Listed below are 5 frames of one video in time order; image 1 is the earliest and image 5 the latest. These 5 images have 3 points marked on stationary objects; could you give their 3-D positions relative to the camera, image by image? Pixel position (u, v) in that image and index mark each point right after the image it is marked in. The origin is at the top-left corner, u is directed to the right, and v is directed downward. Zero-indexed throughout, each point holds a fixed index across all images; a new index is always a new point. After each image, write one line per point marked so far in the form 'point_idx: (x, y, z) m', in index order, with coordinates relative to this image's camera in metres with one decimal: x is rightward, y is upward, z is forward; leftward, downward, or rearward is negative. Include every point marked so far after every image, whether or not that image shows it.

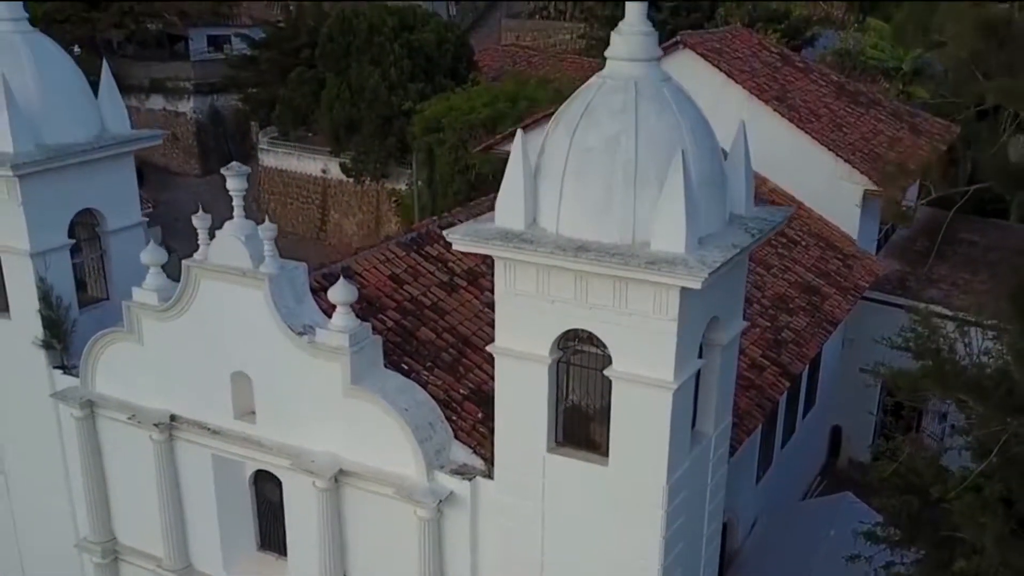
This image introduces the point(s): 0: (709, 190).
0: (+1.0, +0.5, +5.5) m
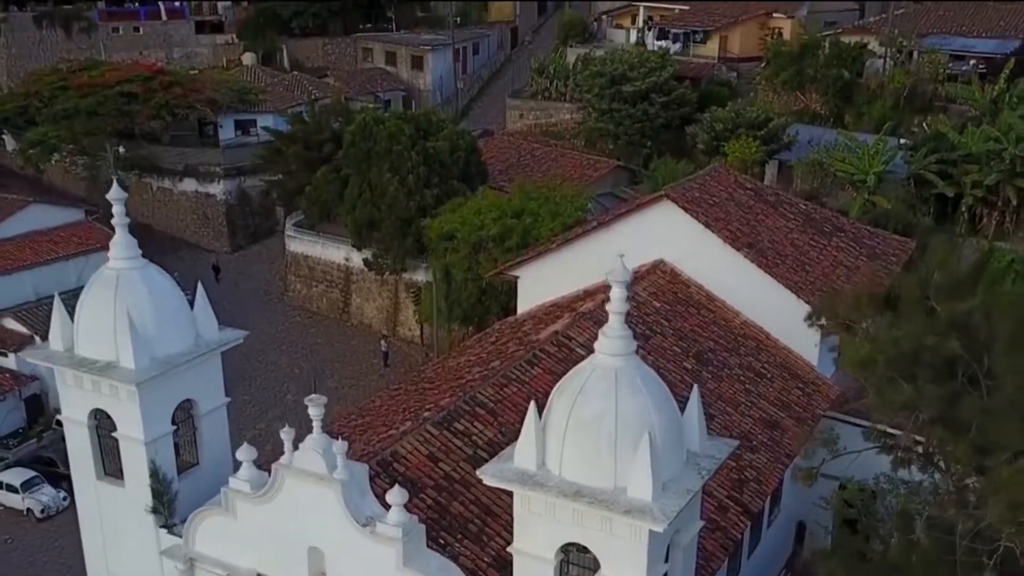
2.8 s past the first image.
0: (+1.1, -1.1, +7.6) m
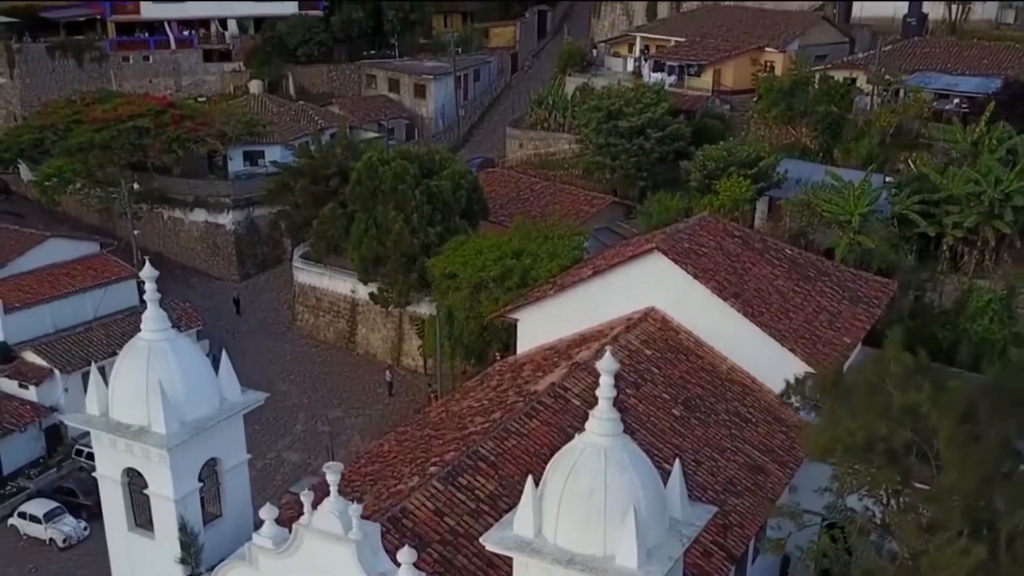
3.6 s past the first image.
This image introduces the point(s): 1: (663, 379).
0: (+1.1, -1.7, +8.4) m
1: (+2.0, -1.2, +14.6) m
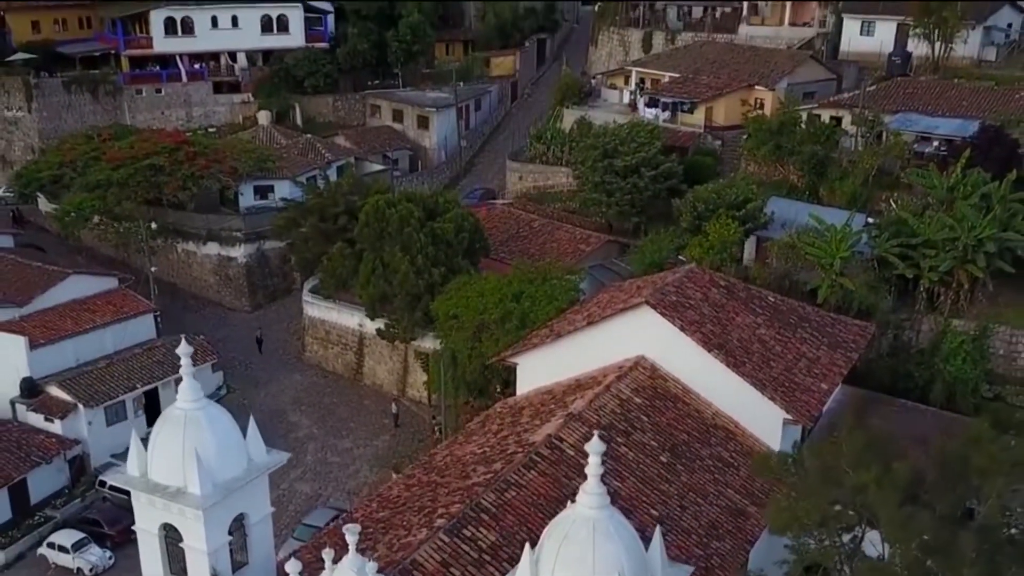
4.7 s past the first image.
0: (+1.1, -2.5, +9.6) m
1: (+2.0, -2.0, +15.8) m
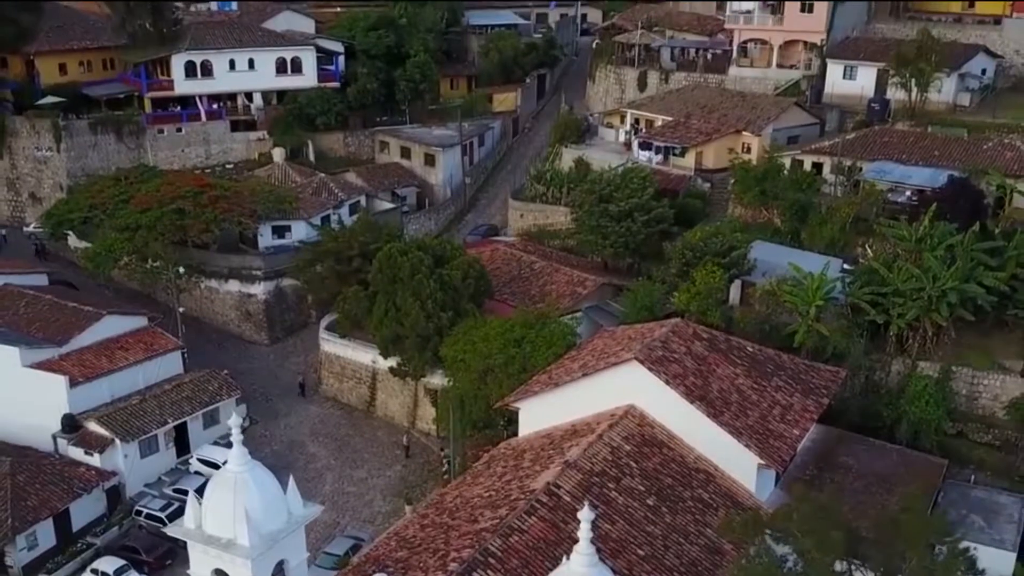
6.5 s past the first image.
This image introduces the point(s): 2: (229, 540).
0: (+1.1, -3.5, +11.5) m
1: (+2.0, -2.9, +17.7) m
2: (-3.4, -3.0, +13.4) m
